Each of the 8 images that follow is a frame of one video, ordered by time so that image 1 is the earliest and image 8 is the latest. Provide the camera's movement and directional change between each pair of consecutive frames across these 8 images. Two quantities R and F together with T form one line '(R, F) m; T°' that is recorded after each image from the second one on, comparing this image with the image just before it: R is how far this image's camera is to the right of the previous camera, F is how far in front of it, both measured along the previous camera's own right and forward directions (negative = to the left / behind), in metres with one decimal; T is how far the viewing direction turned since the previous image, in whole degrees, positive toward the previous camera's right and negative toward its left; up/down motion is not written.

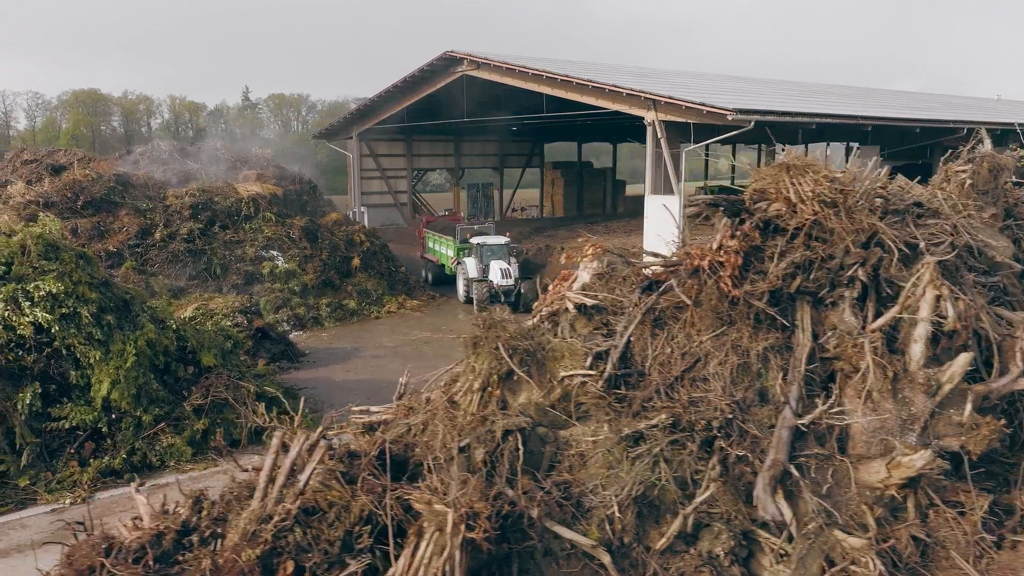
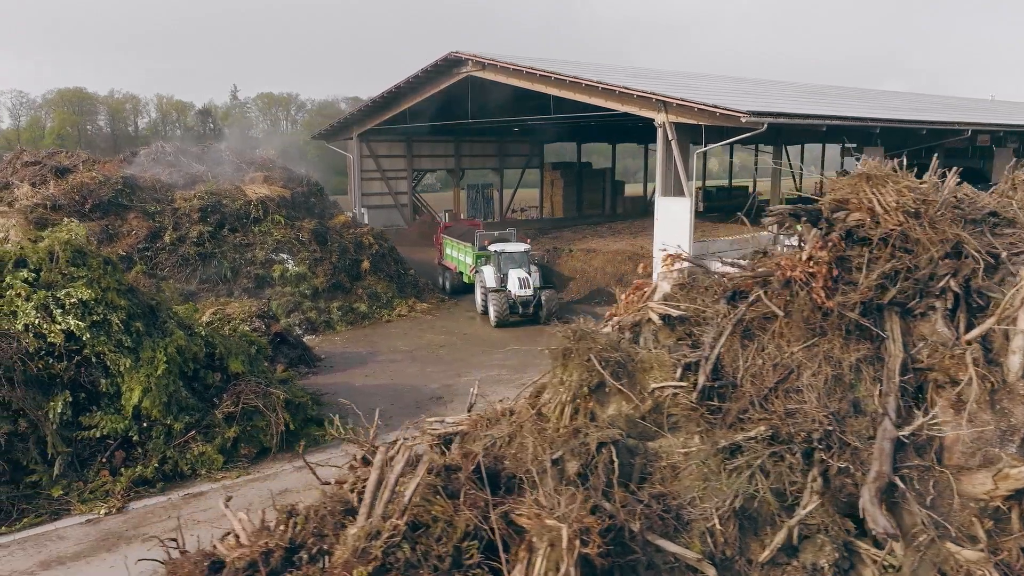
(-0.4, 0.0) m; +1°
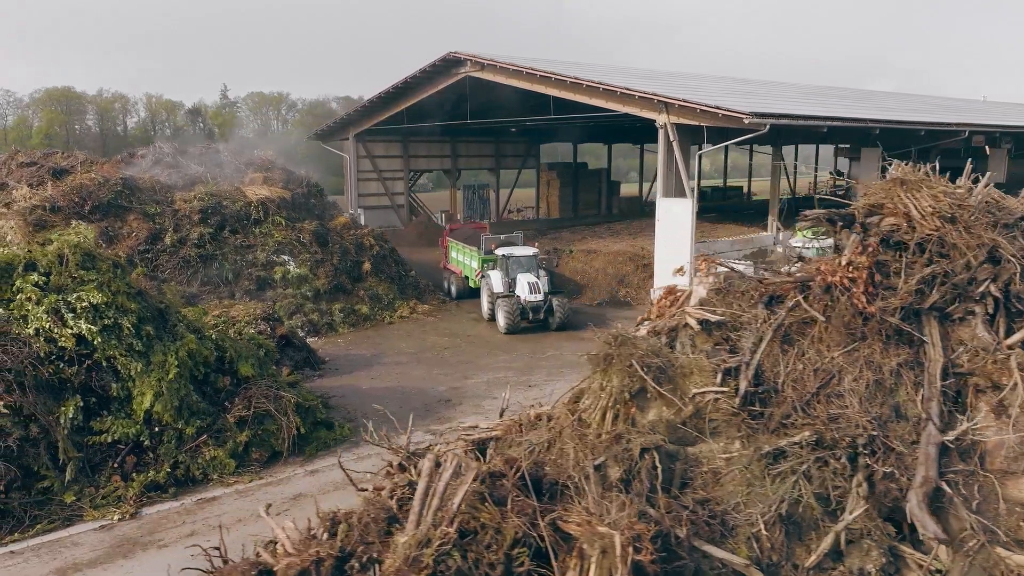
(-0.2, 0.0) m; +1°
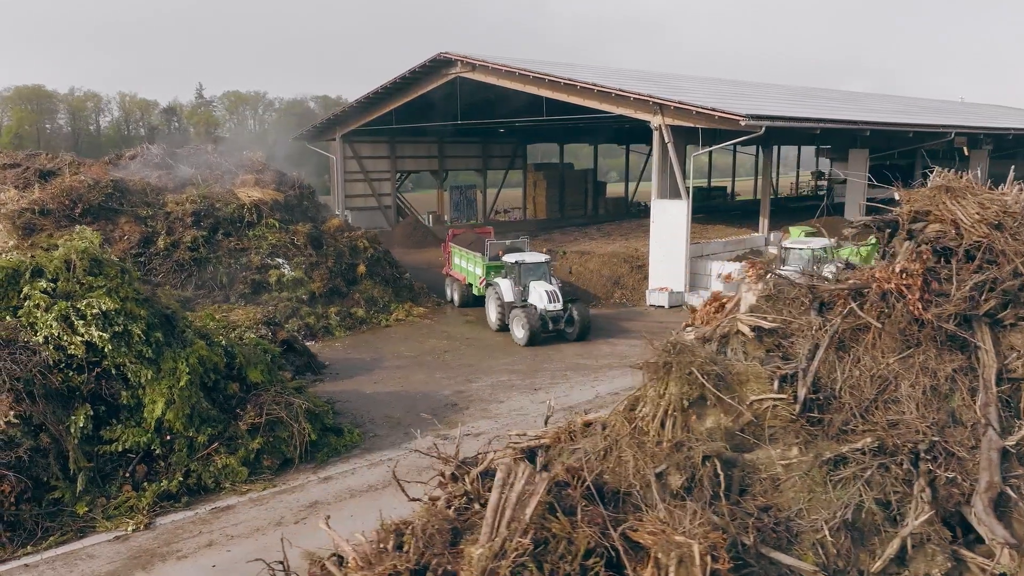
(-0.3, 0.0) m; +2°
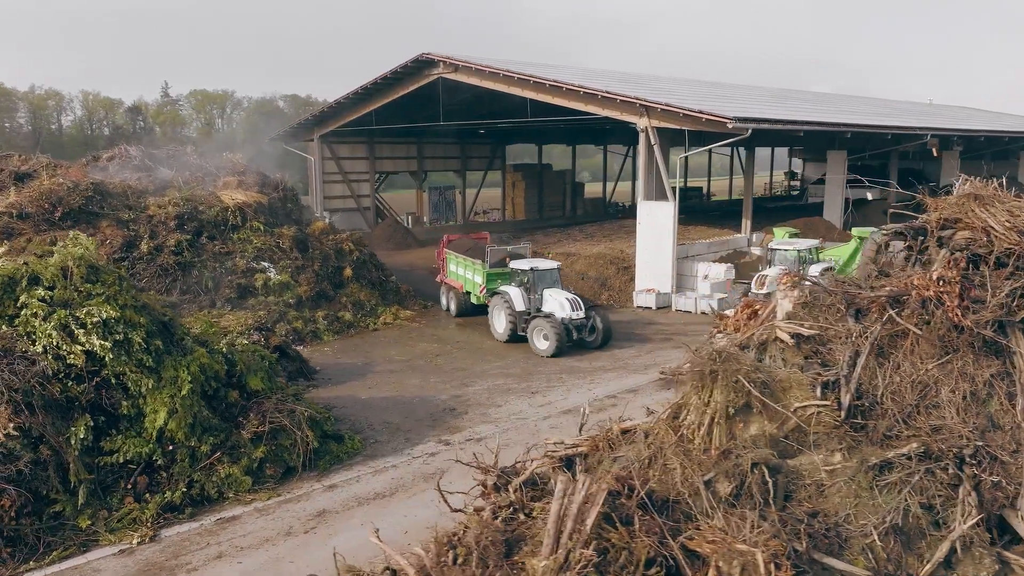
(-0.3, 0.0) m; +2°
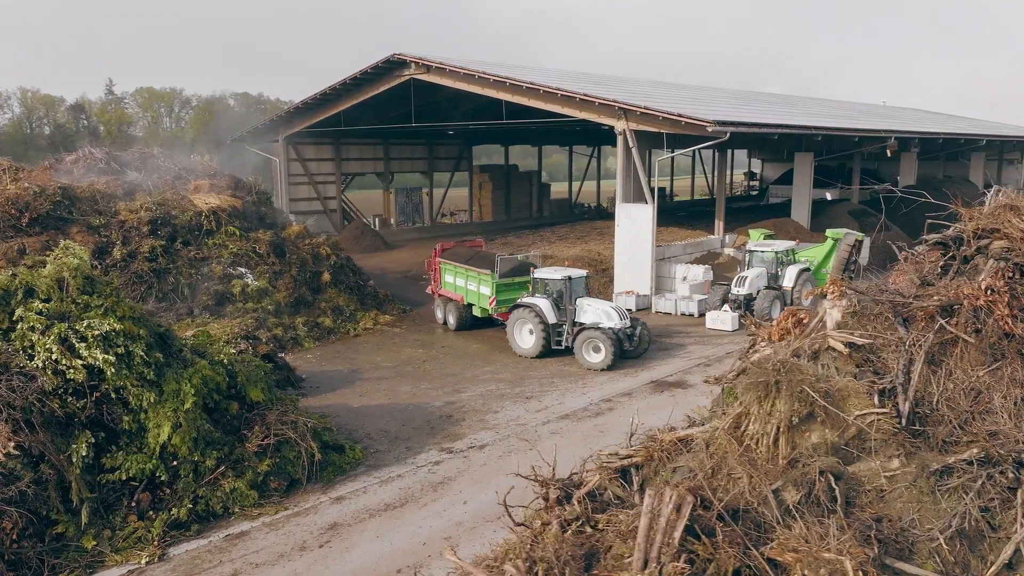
(-0.5, 0.0) m; +4°
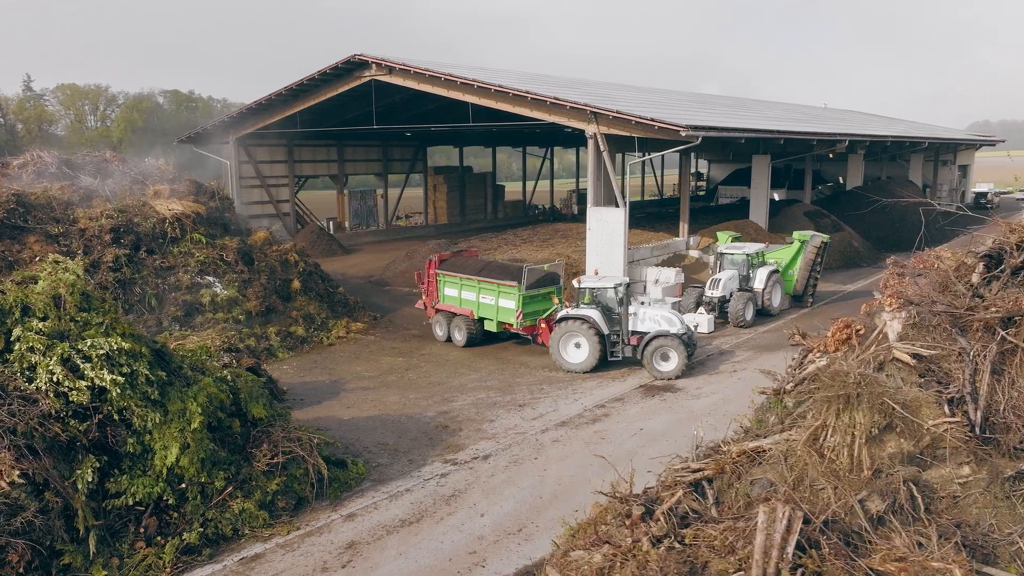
(-0.7, 0.0) m; +5°
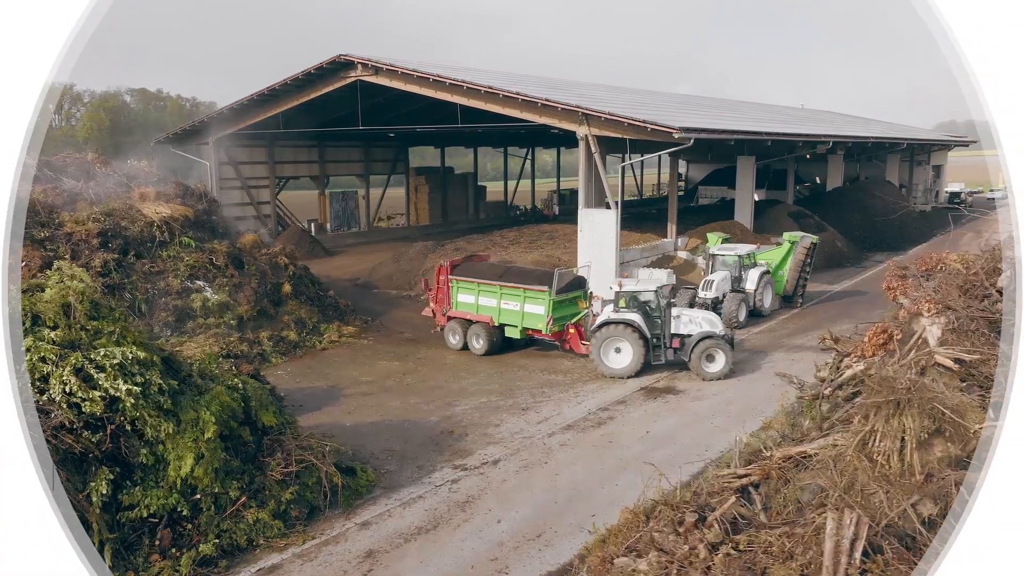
(-0.4, 0.0) m; +2°
